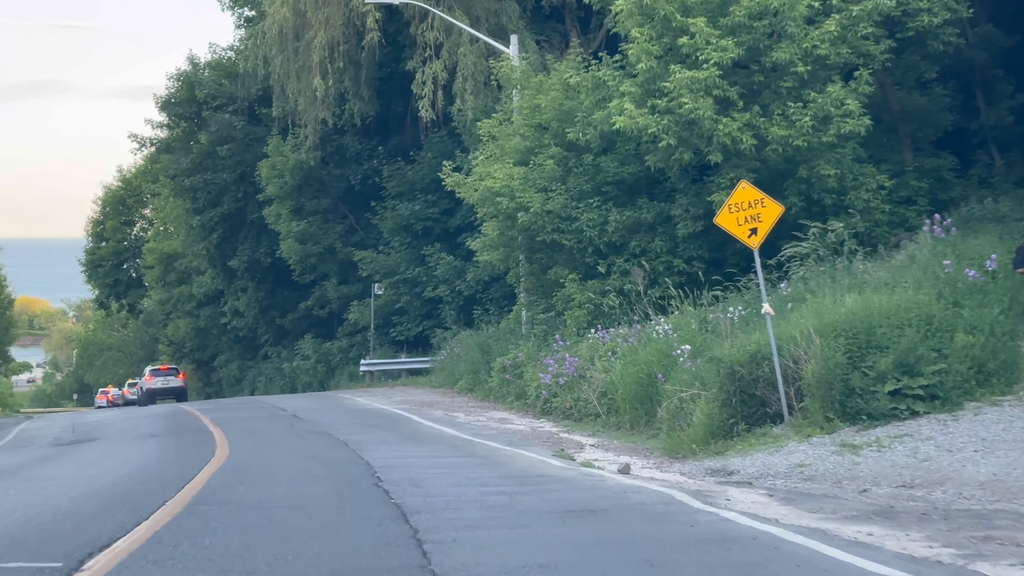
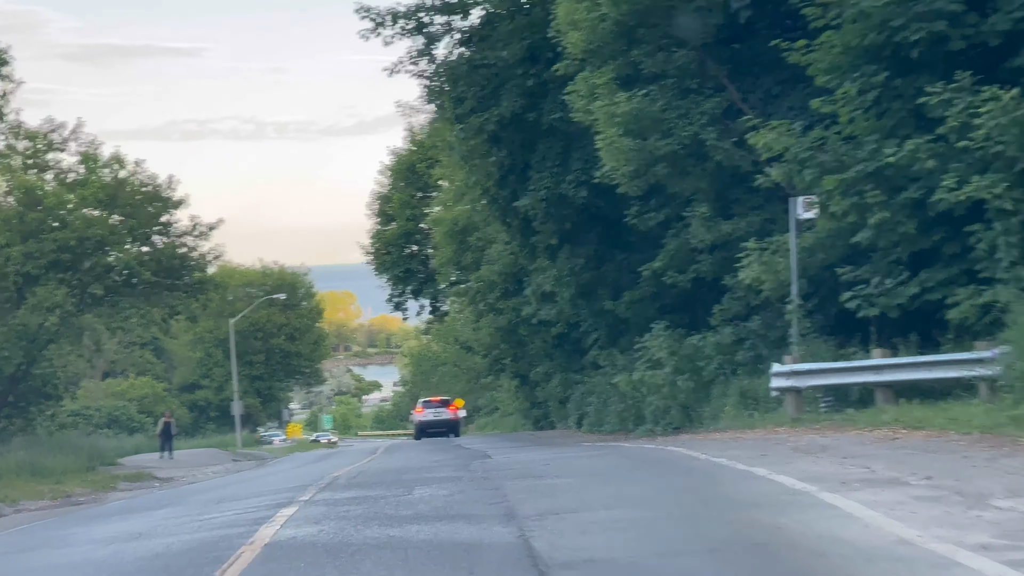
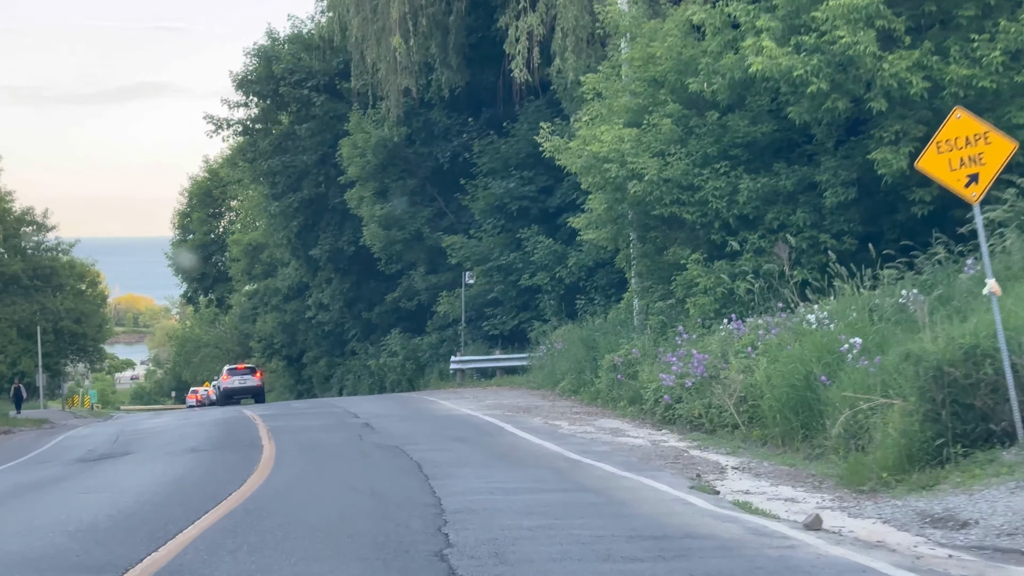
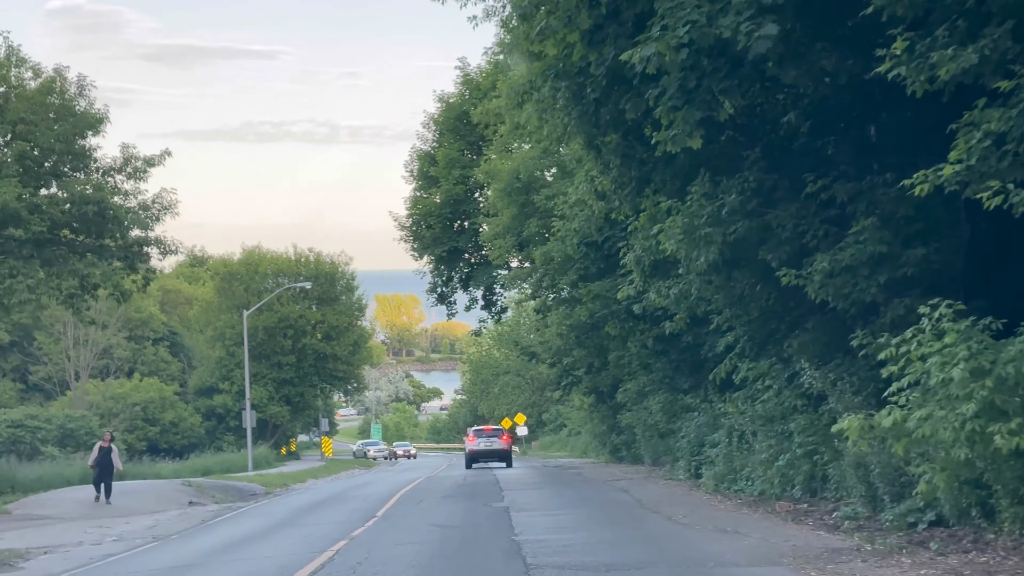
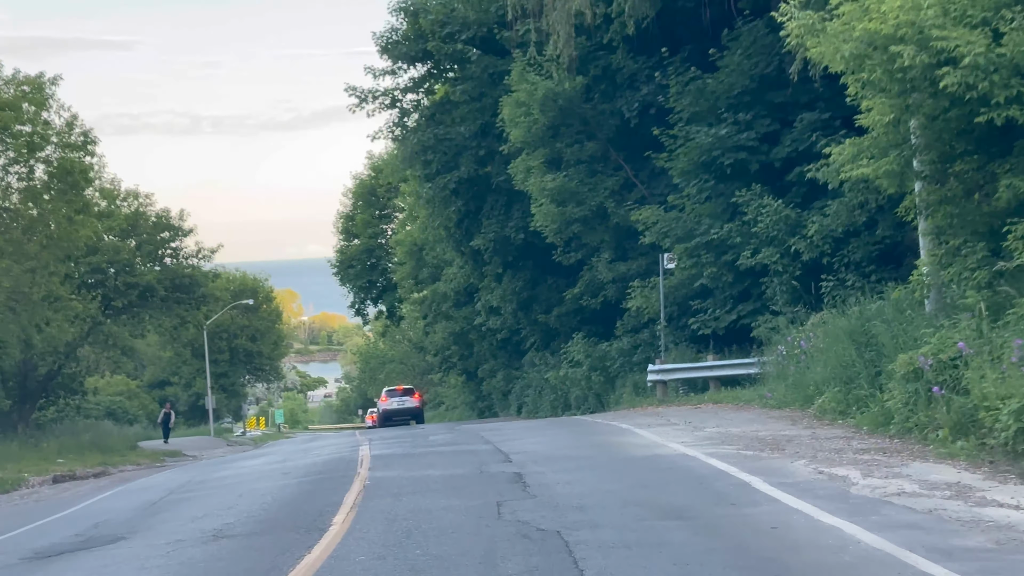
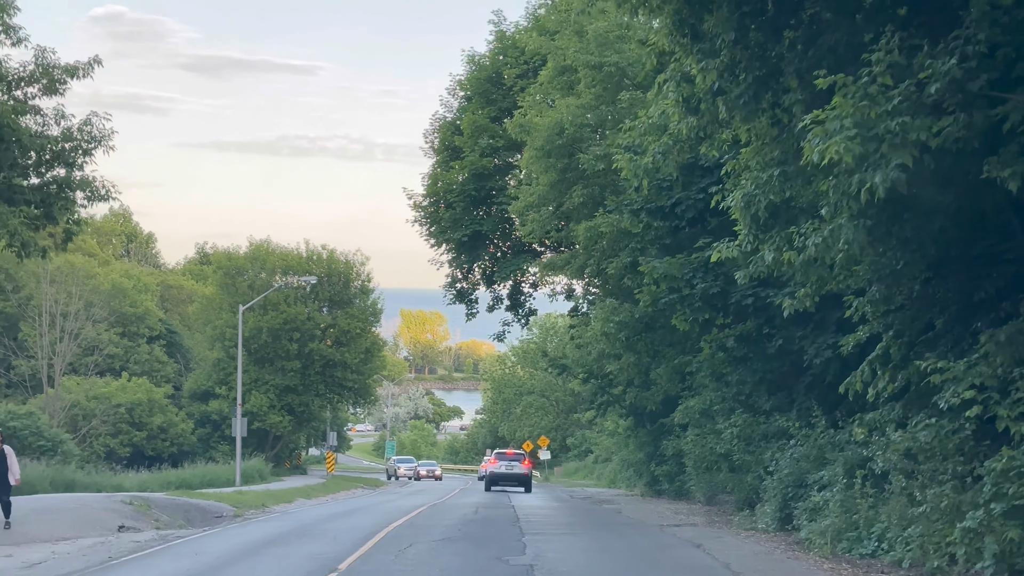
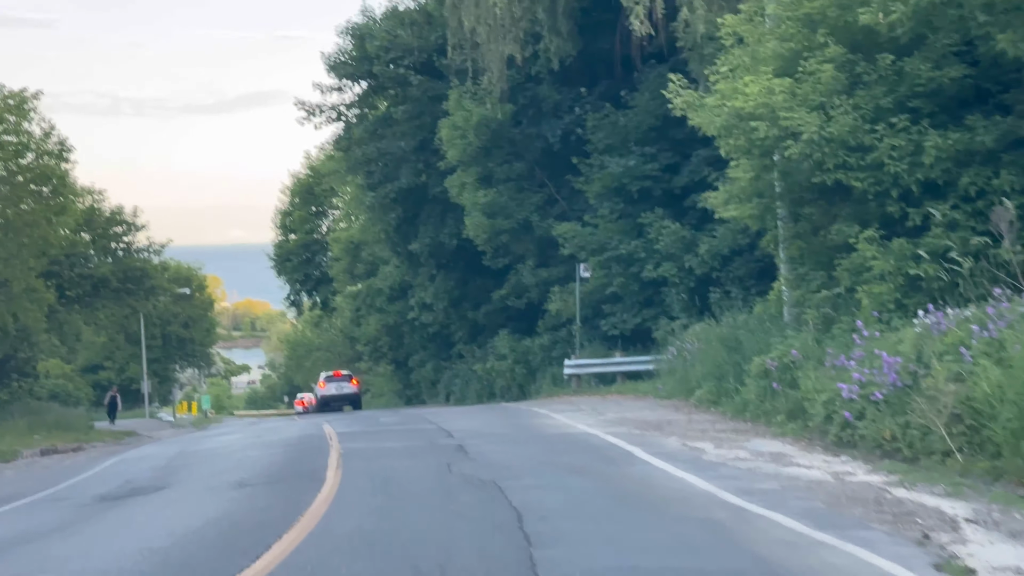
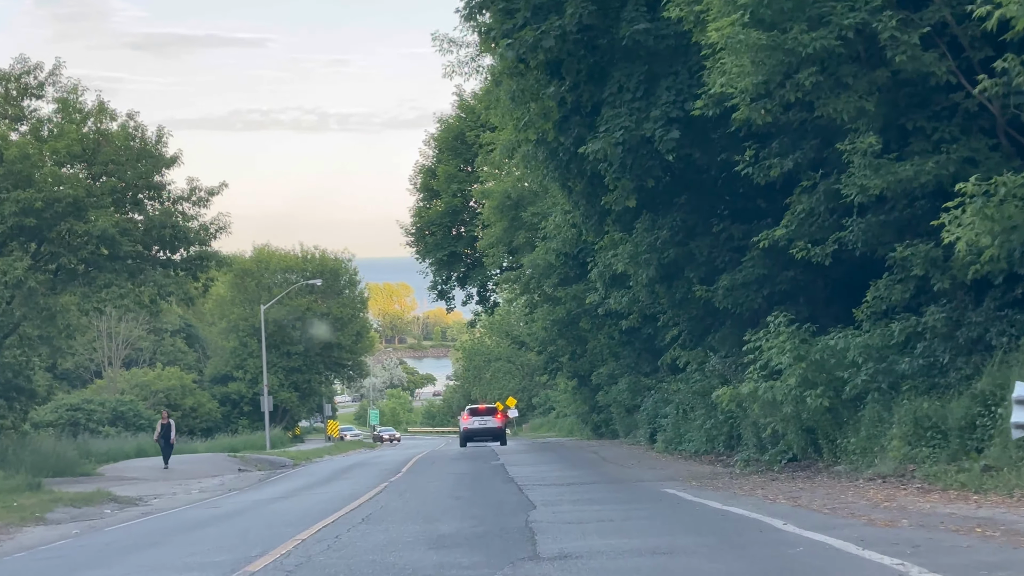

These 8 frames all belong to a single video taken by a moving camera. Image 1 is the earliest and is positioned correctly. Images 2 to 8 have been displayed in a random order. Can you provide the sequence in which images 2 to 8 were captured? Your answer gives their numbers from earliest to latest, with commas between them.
3, 7, 5, 2, 8, 4, 6
